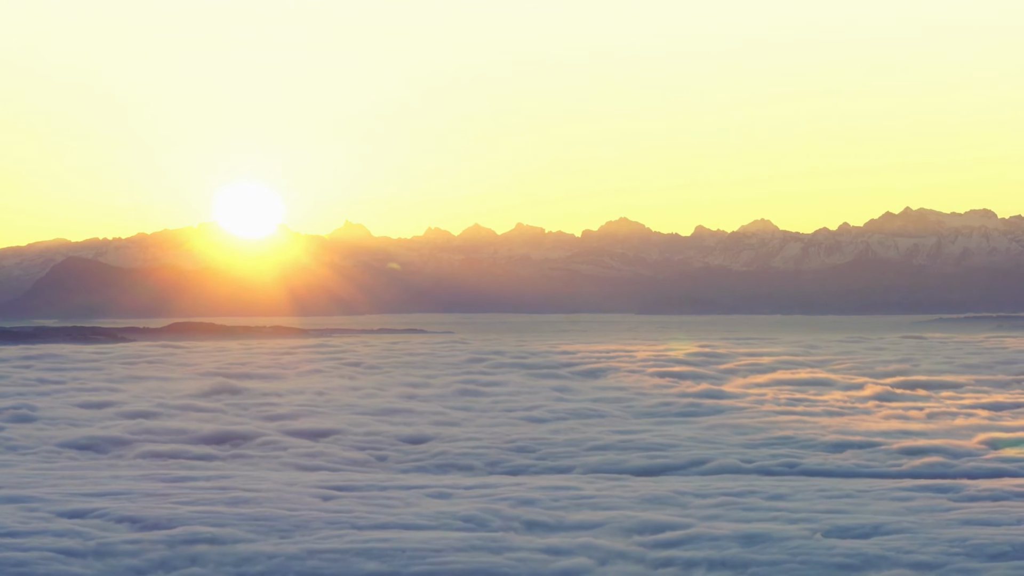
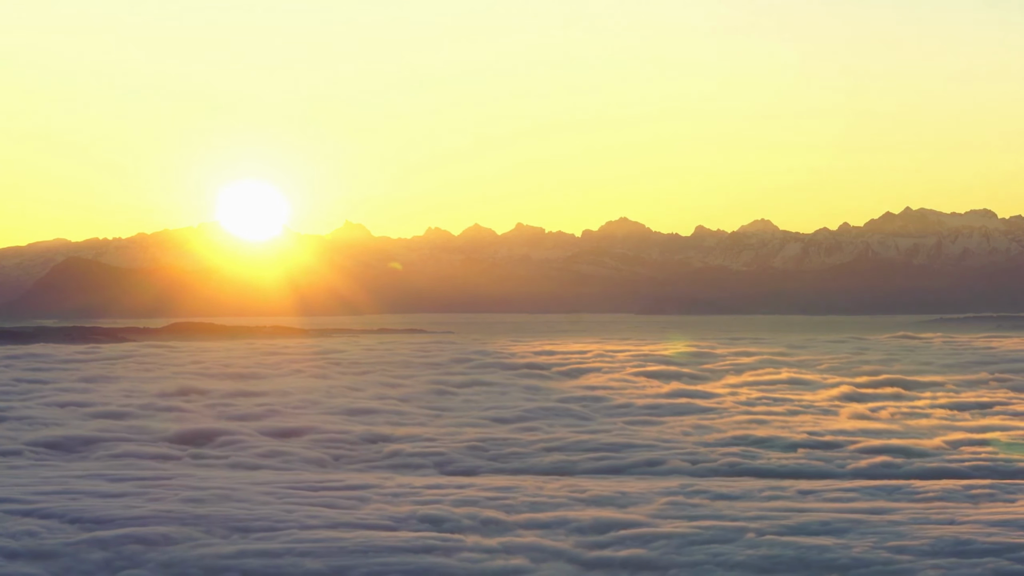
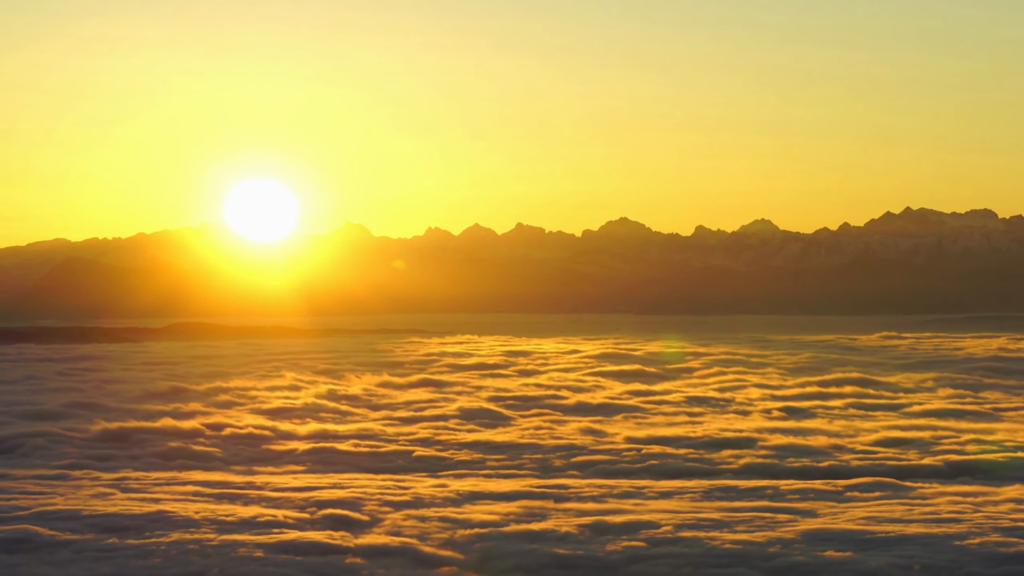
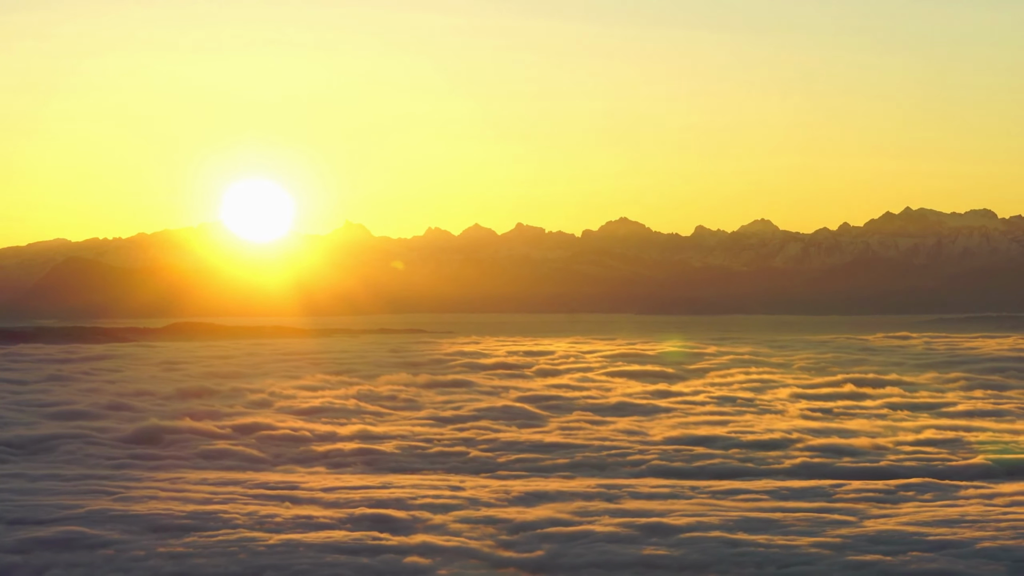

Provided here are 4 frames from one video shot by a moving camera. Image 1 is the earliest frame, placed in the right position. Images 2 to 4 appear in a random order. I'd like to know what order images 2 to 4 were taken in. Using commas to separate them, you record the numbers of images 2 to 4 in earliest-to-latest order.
2, 4, 3
